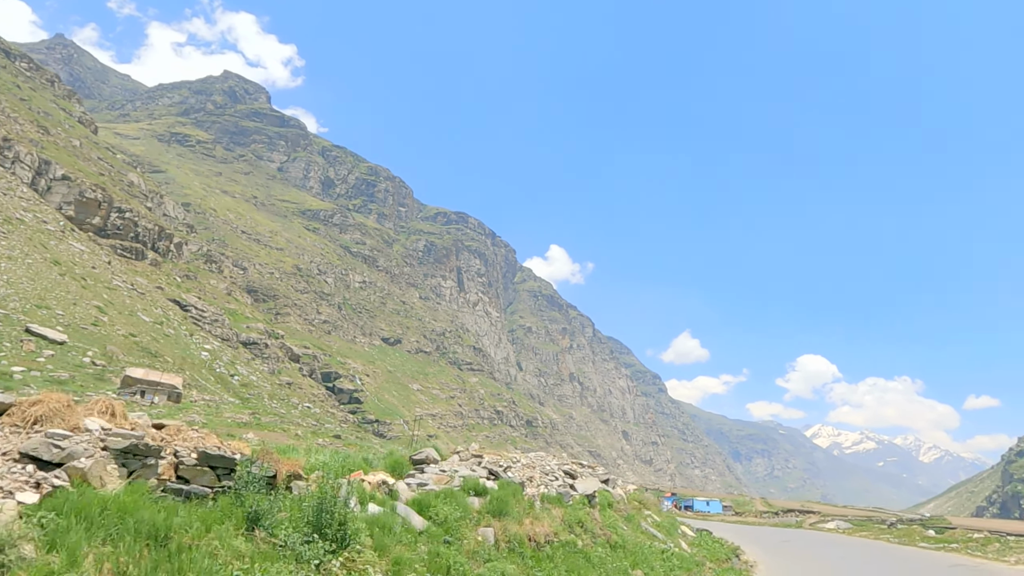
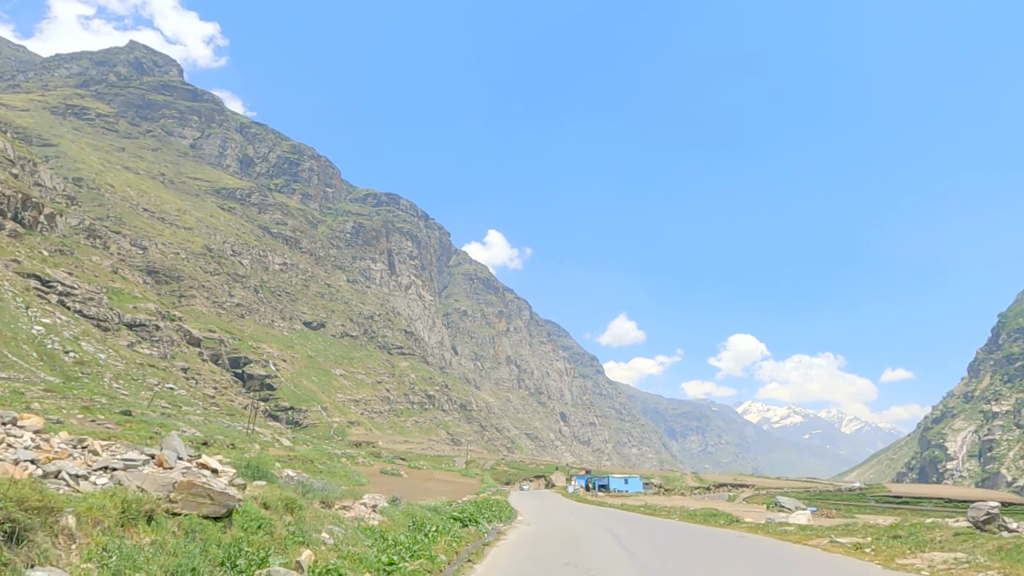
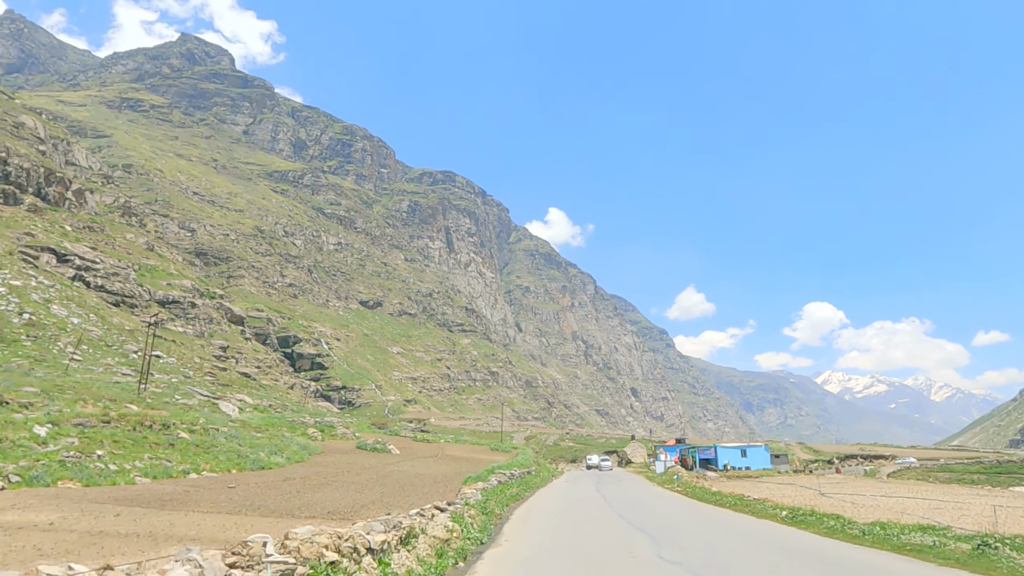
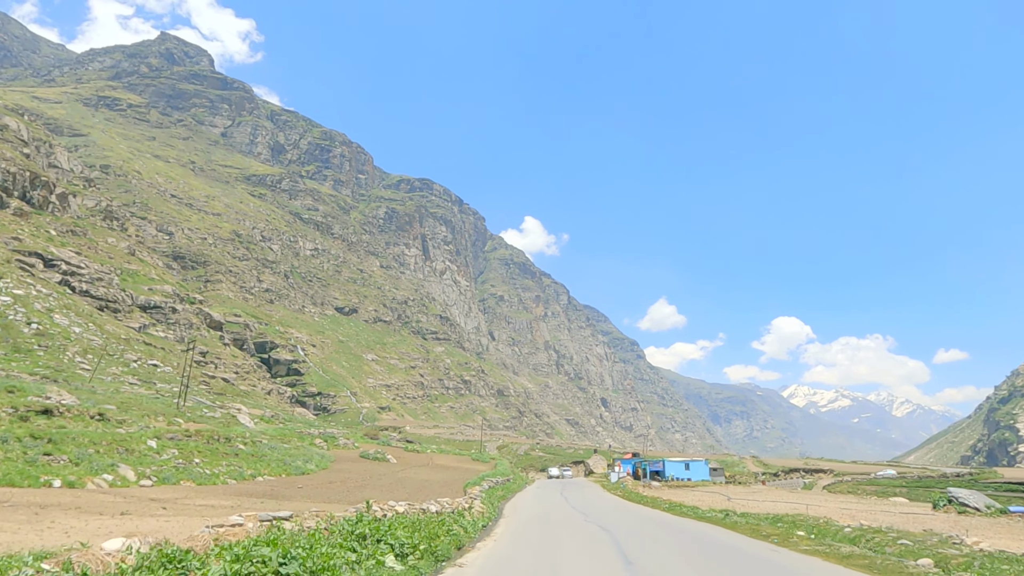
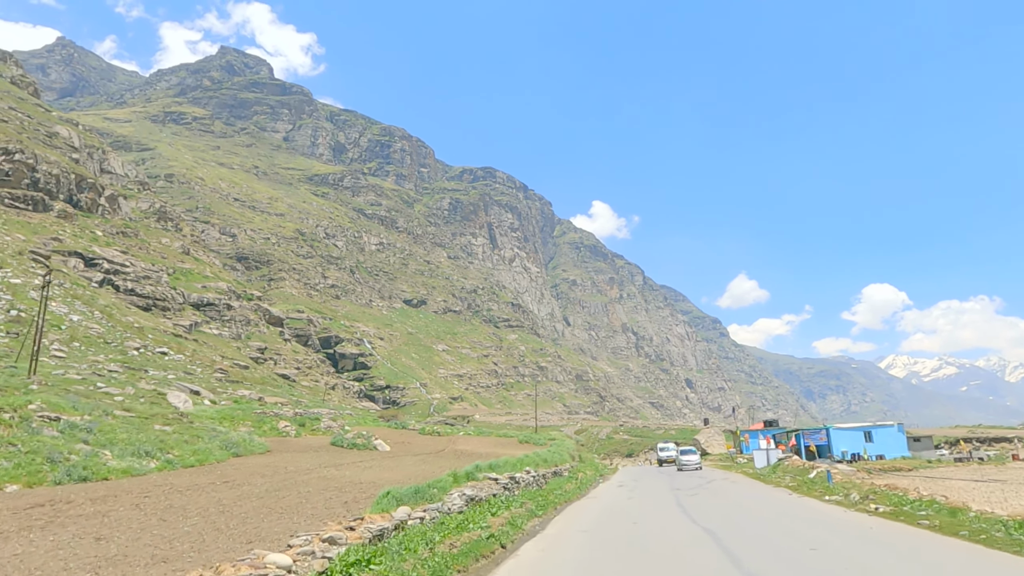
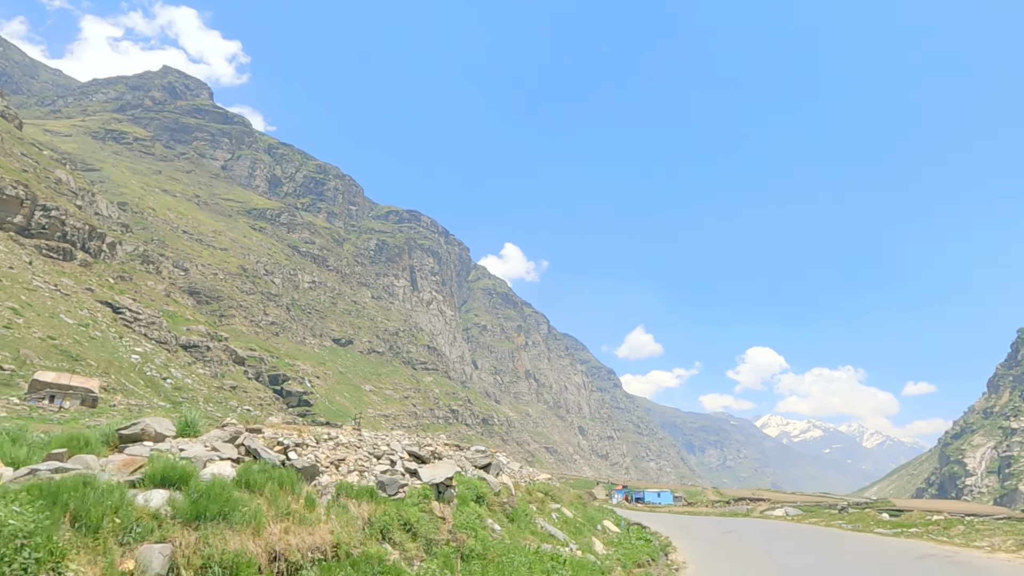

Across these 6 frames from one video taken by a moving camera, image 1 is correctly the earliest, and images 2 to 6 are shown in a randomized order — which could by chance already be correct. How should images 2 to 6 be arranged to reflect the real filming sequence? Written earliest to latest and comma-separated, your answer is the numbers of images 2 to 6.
6, 2, 4, 3, 5
